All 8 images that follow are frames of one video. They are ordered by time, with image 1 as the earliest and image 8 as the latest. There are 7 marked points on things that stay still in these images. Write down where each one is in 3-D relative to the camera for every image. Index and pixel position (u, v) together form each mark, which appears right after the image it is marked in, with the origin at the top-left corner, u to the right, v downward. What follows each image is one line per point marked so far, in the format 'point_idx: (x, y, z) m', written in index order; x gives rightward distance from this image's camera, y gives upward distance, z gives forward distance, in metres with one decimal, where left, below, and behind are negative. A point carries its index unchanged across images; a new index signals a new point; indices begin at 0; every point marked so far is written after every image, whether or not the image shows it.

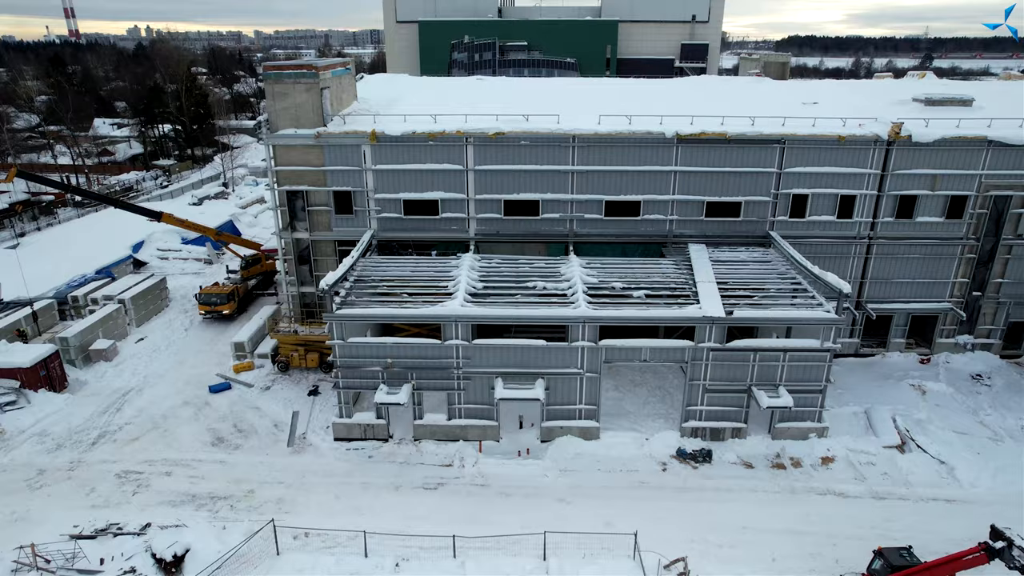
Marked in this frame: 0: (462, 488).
0: (-1.4, -5.9, +19.0) m
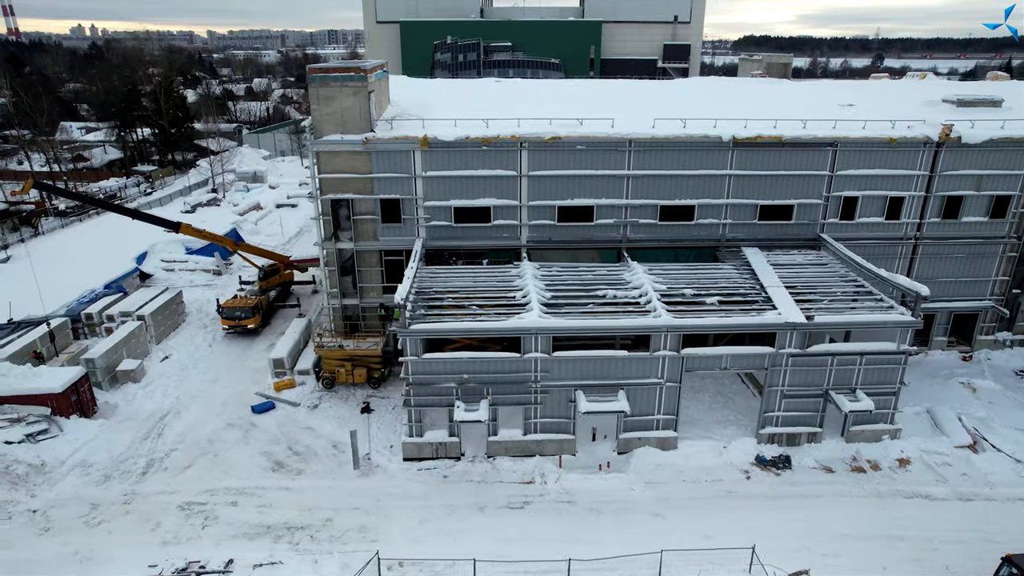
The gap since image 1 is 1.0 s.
0: (+1.1, -6.2, +18.4) m
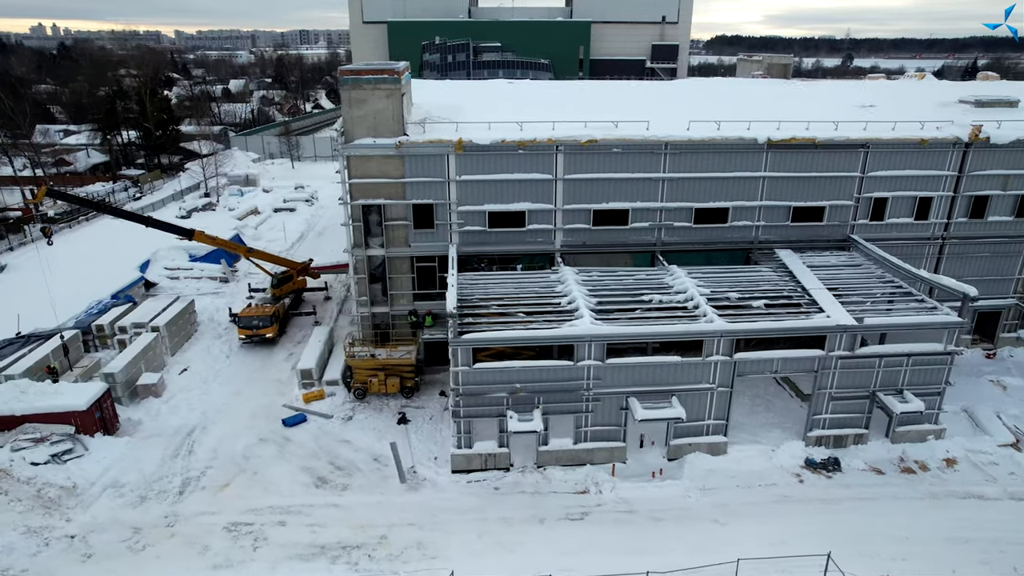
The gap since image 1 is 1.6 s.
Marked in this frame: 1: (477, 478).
0: (+2.7, -6.4, +18.1) m
1: (-1.0, -5.8, +19.5) m
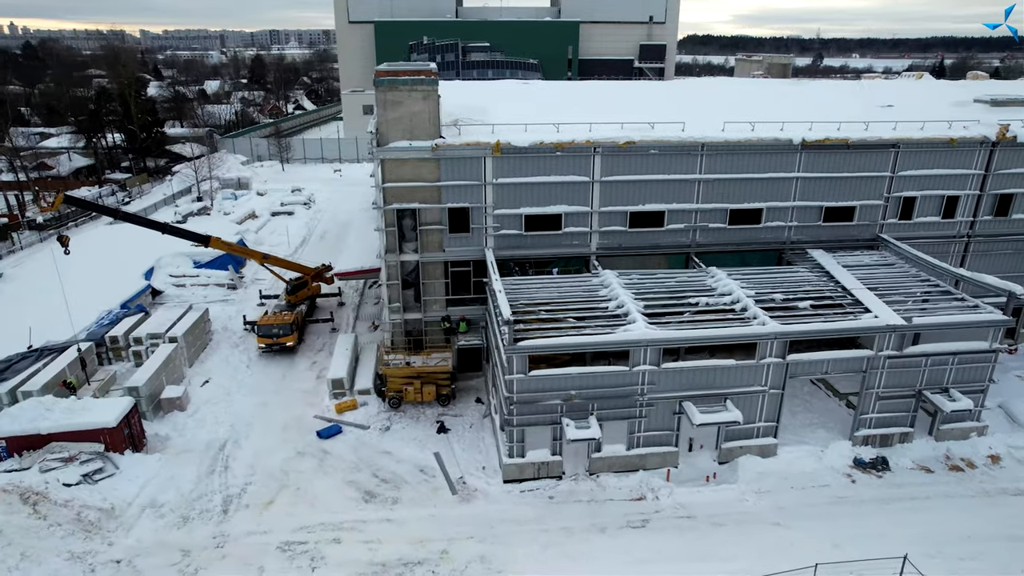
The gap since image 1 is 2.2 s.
0: (+4.4, -6.5, +17.9) m
1: (+0.6, -5.9, +19.2) m
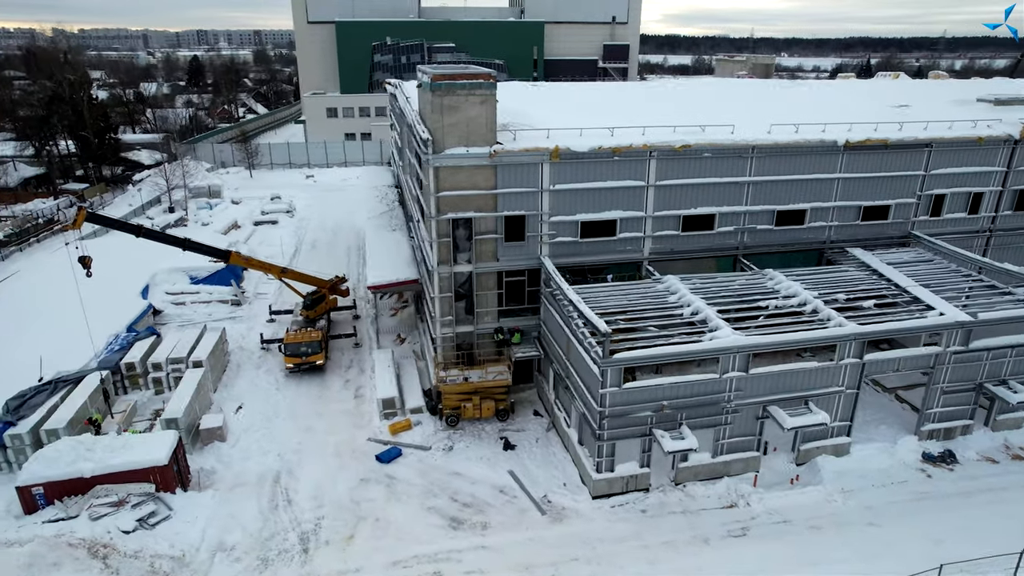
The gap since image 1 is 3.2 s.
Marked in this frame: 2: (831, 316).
0: (+7.1, -6.7, +17.7) m
1: (+3.1, -6.2, +18.7) m
2: (+9.8, -0.9, +19.7) m
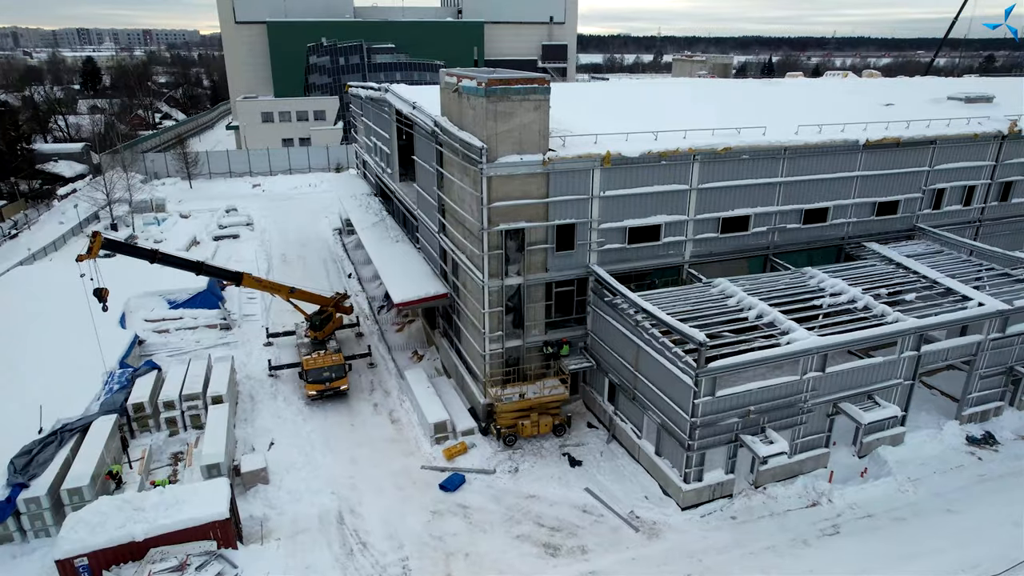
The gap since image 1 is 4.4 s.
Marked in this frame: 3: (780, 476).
0: (+9.7, -6.6, +18.0) m
1: (+5.6, -6.4, +18.4) m
2: (+11.8, -0.7, +20.3) m
3: (+8.1, -5.7, +19.4) m
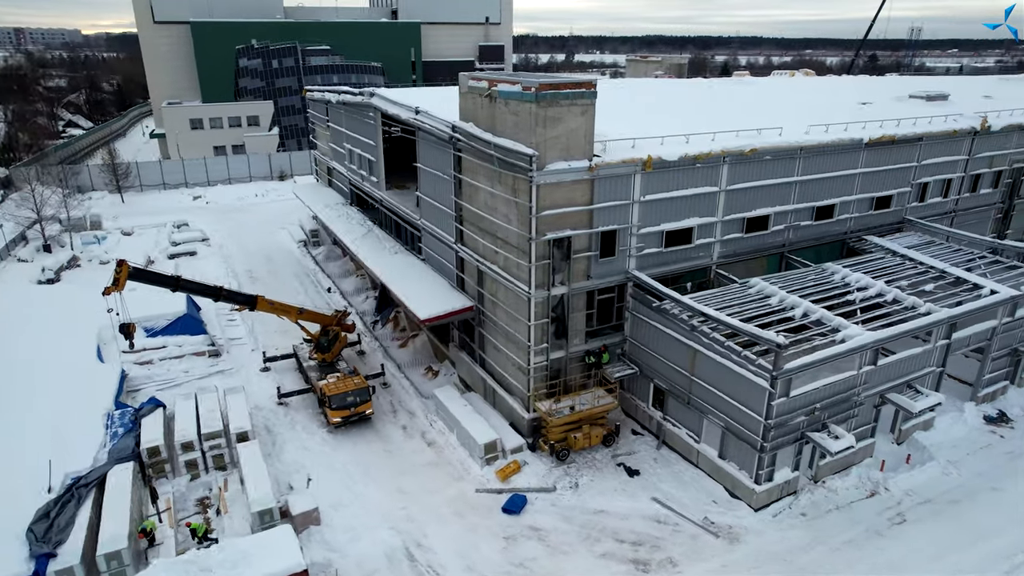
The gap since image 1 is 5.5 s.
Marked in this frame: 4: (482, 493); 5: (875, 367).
0: (+11.8, -6.5, +18.7) m
1: (+7.7, -6.4, +18.6) m
2: (+13.4, -0.5, +21.2) m
3: (+10.0, -5.6, +19.9) m
4: (-1.0, -6.3, +19.8) m
5: (+10.9, -2.4, +19.4) m
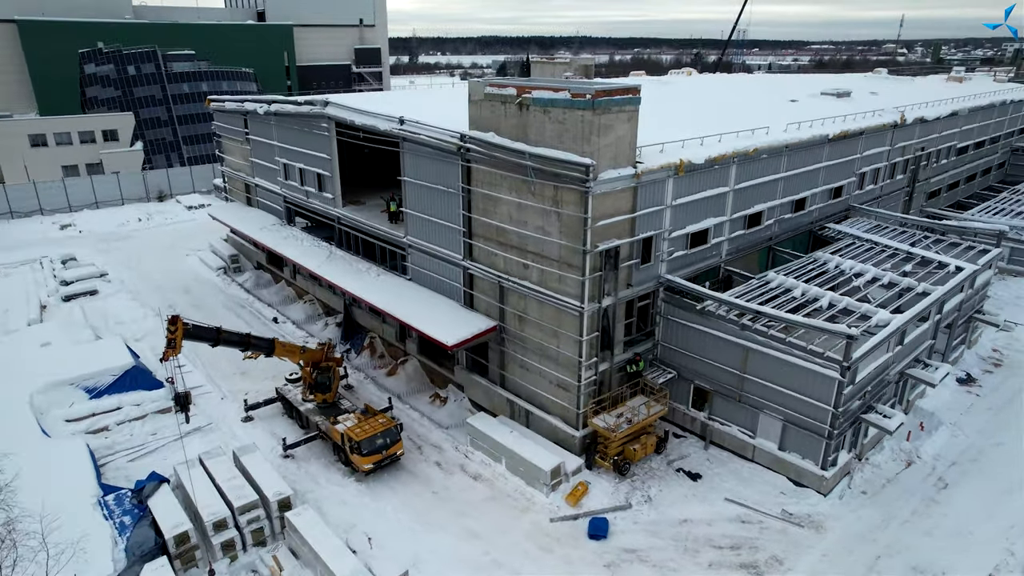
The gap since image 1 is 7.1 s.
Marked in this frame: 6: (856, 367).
0: (+14.0, -5.9, +20.5) m
1: (+10.1, -6.2, +19.5) m
2: (+14.4, +0.2, +23.3) m
3: (+11.9, -5.2, +21.3) m
4: (+1.3, -6.8, +18.8) m
5: (+12.7, -1.9, +21.0) m
6: (+9.7, -2.3, +18.2) m
